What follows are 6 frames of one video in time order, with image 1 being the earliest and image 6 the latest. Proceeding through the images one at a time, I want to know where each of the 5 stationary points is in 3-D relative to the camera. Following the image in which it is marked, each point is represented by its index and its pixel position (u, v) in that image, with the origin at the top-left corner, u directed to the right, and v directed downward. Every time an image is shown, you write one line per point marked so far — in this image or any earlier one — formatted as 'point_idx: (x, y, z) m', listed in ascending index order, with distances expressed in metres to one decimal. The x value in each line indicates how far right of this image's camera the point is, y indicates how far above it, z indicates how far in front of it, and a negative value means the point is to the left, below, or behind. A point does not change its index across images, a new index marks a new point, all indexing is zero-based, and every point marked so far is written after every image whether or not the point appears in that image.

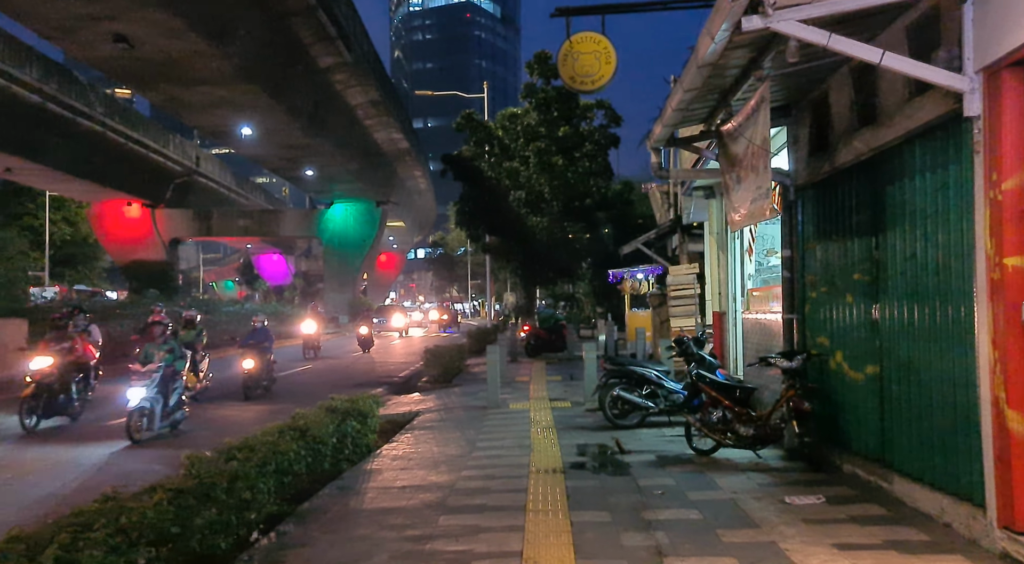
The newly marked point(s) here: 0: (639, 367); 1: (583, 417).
0: (+1.7, -1.2, +12.0) m
1: (+1.1, -2.0, +13.4) m
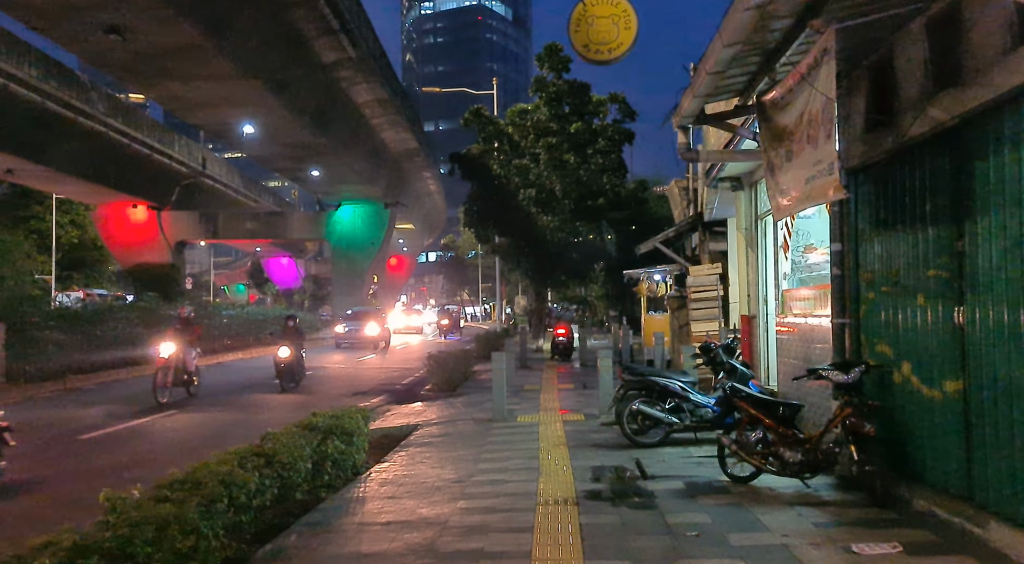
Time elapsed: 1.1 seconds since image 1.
0: (+1.8, -1.2, +10.7) m
1: (+1.2, -2.0, +12.0) m
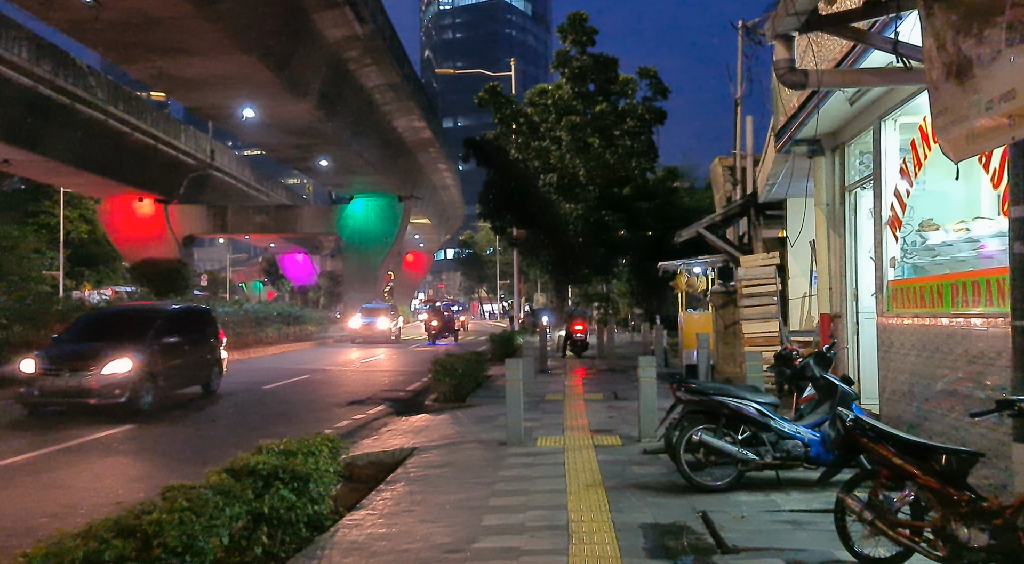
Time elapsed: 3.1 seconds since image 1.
0: (+1.9, -1.0, +7.9) m
1: (+1.4, -1.9, +9.3) m
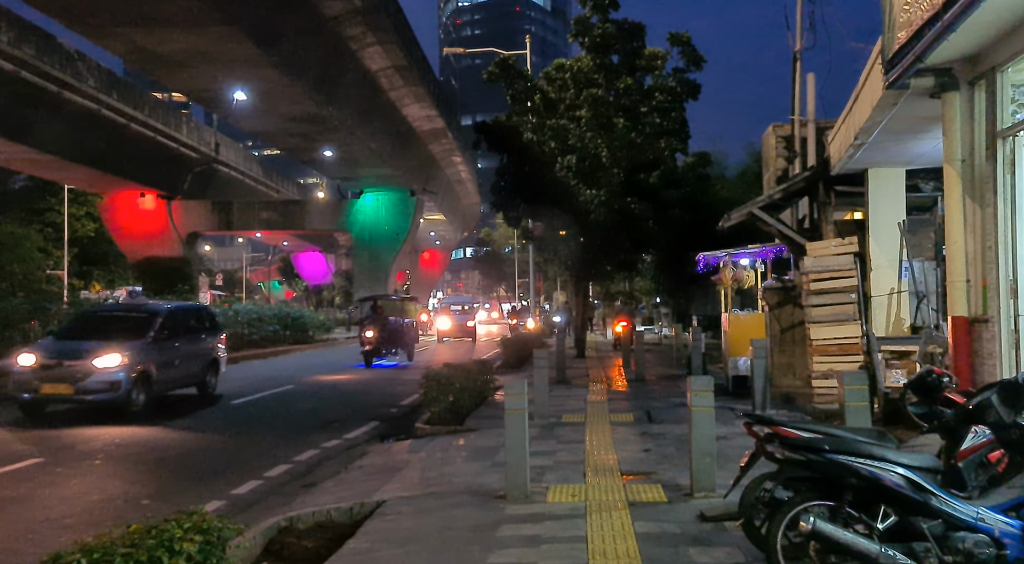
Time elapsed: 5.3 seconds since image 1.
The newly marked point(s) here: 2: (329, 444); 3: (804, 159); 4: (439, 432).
0: (+1.9, -1.0, +4.8) m
1: (+1.3, -1.8, +6.2) m
2: (-2.6, -2.3, +12.9) m
3: (+4.9, +2.1, +15.0) m
4: (-1.1, -2.2, +13.2) m
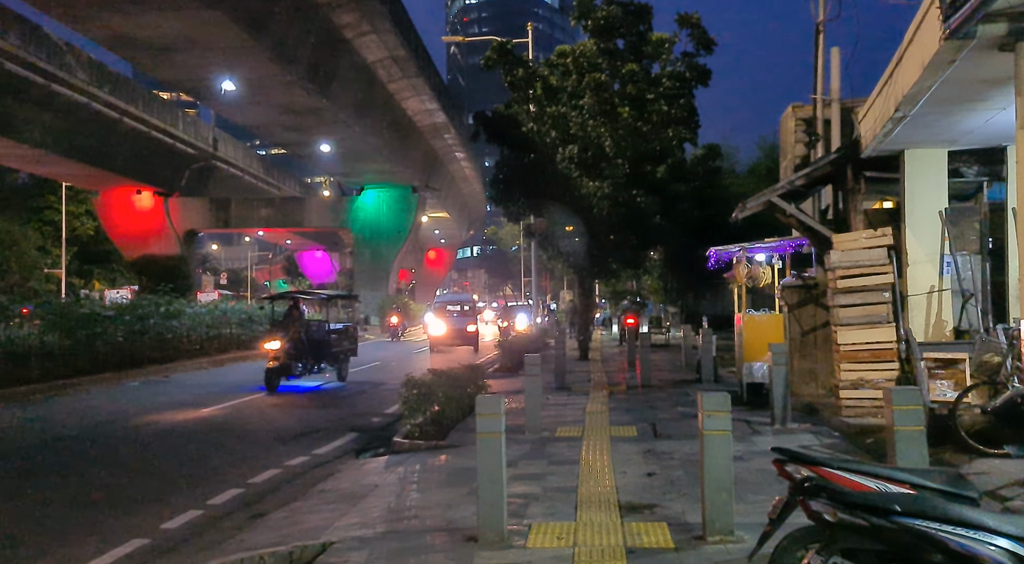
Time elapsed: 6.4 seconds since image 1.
0: (+1.7, -0.9, +3.3) m
1: (+1.1, -1.8, +4.8) m
2: (-2.8, -2.3, +11.5) m
3: (+4.7, +2.1, +13.5) m
4: (-1.2, -2.2, +11.8) m
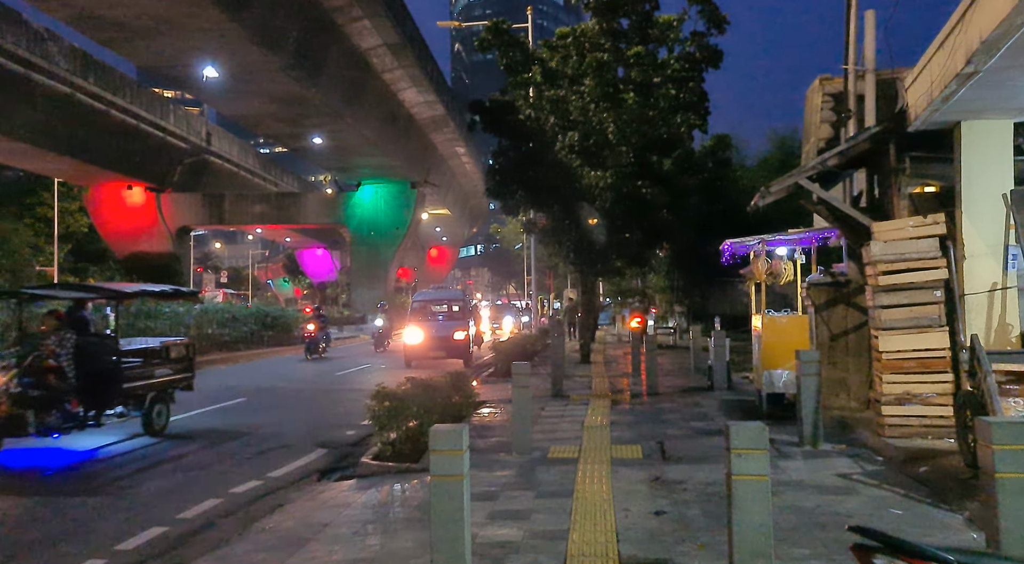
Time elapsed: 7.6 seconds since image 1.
0: (+1.5, -0.9, +1.7) m
1: (+0.9, -1.8, +3.1) m
2: (-3.0, -2.3, +9.9) m
3: (+4.6, +2.1, +11.8) m
4: (-1.4, -2.1, +10.2) m
